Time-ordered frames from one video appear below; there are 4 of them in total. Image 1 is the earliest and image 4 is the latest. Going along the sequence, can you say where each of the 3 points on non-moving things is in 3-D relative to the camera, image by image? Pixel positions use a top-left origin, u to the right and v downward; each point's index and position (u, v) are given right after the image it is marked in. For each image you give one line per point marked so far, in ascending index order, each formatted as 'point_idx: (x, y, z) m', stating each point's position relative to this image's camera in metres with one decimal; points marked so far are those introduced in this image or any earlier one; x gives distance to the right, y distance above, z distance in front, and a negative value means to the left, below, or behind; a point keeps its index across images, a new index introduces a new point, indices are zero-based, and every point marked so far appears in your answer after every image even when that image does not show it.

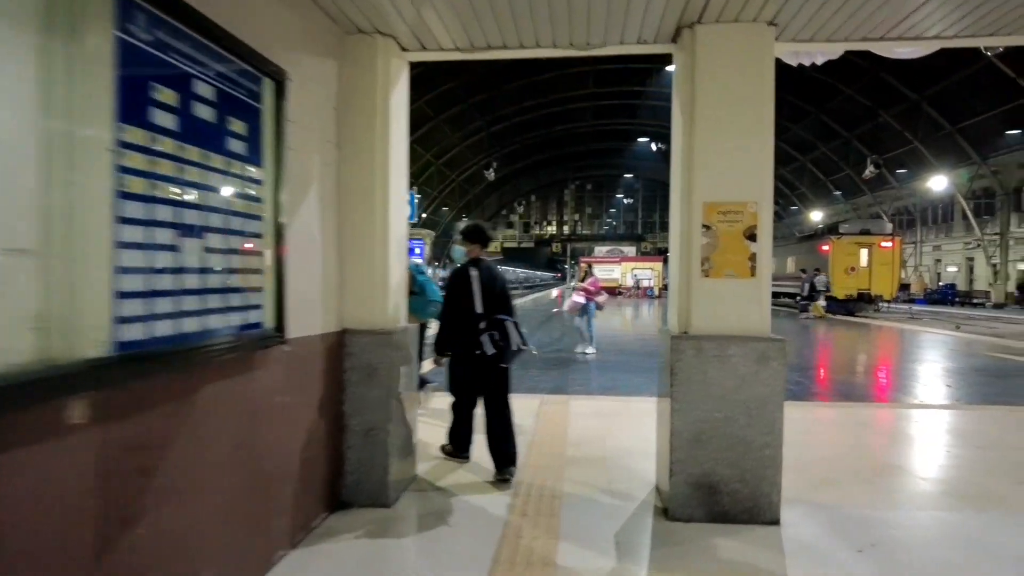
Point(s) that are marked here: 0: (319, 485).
0: (-1.0, -1.0, +3.4) m
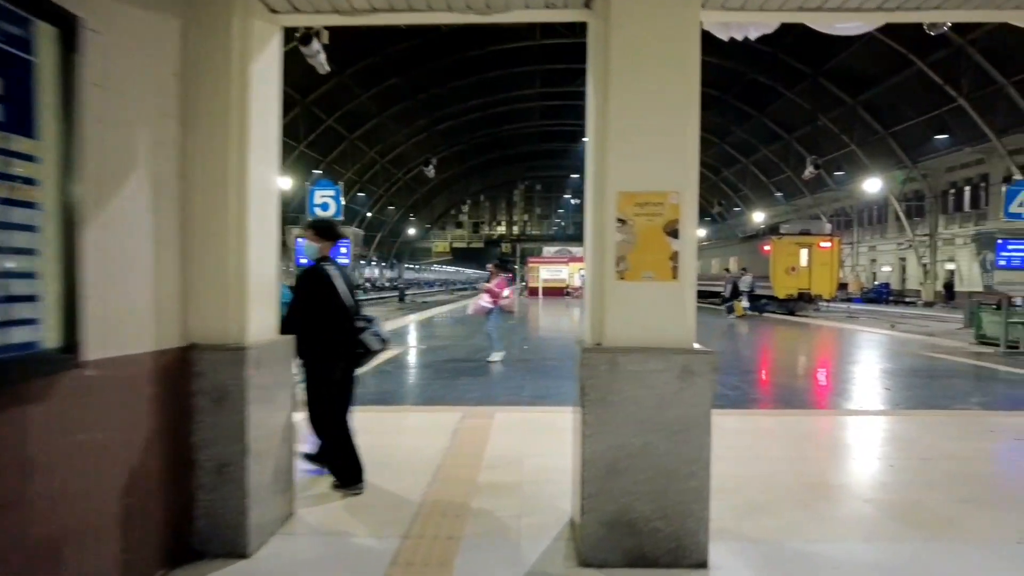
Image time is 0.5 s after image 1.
0: (-1.5, -1.0, +2.8) m
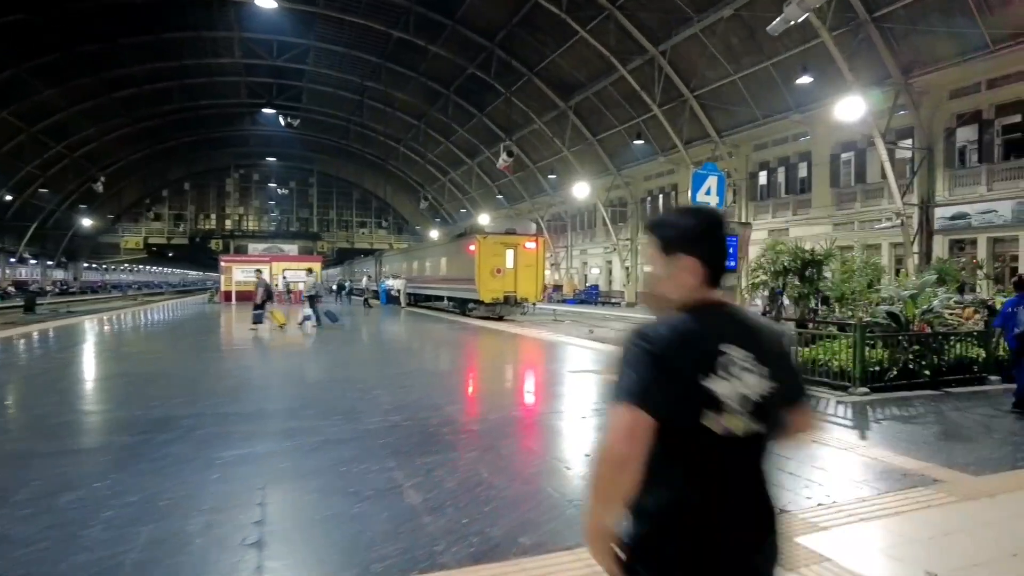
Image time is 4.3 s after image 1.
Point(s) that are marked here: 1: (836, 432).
0: (-3.6, -1.1, -2.4) m
1: (+3.0, -1.3, +6.1) m
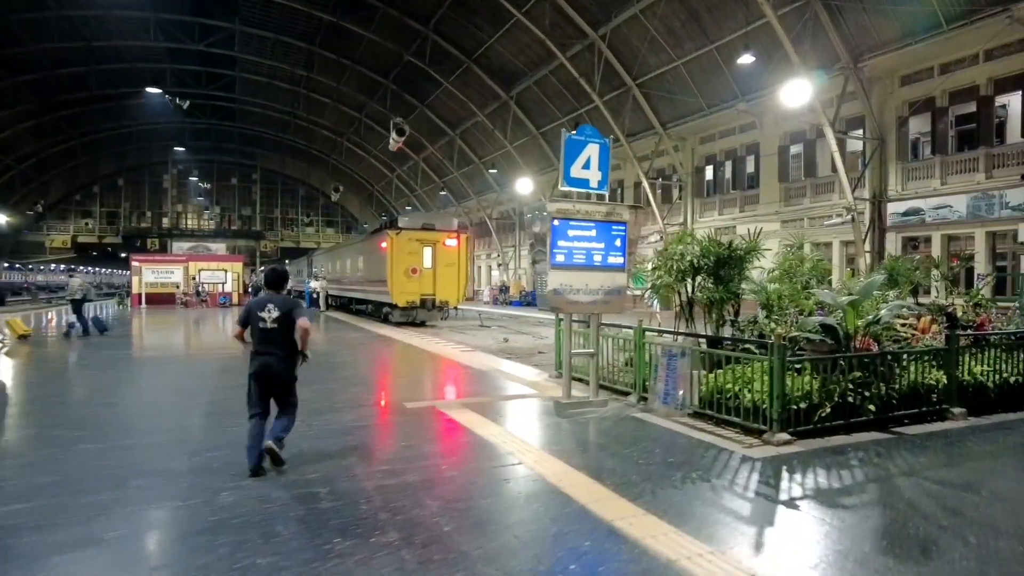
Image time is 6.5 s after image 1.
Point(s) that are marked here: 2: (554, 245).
0: (-4.9, -1.2, -5.1) m
1: (+1.2, -1.4, +3.8) m
2: (+0.5, +0.5, +7.0) m
